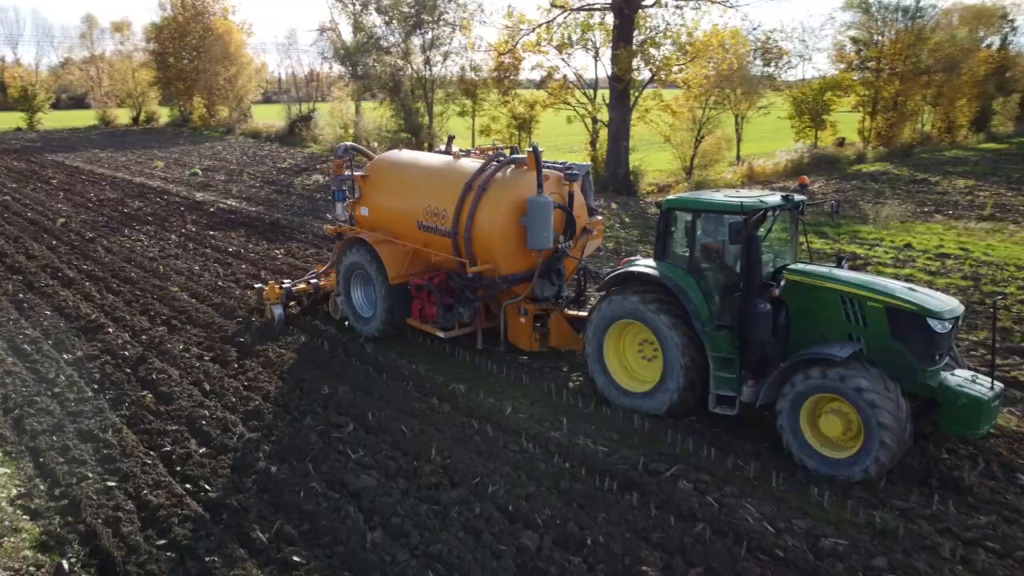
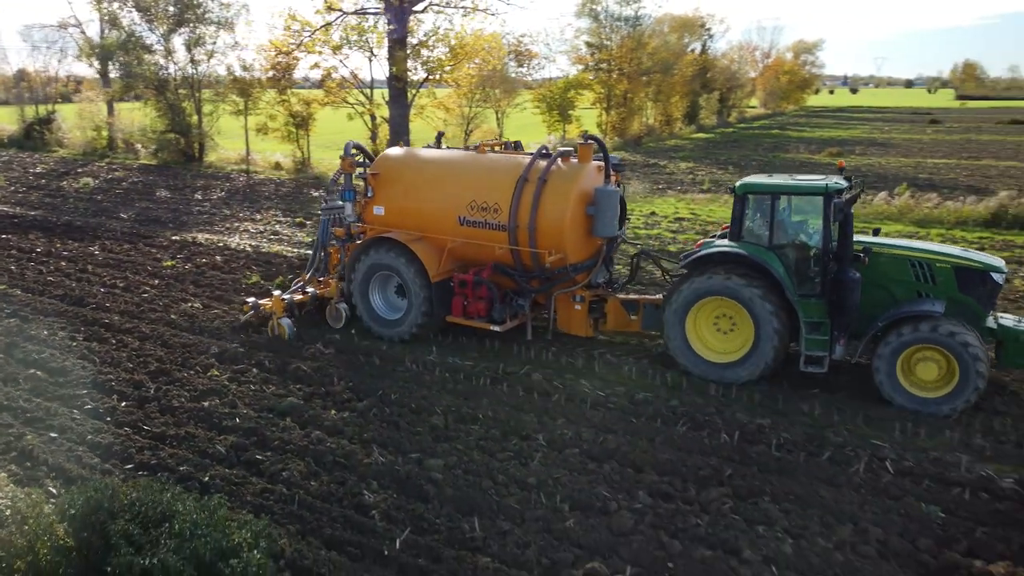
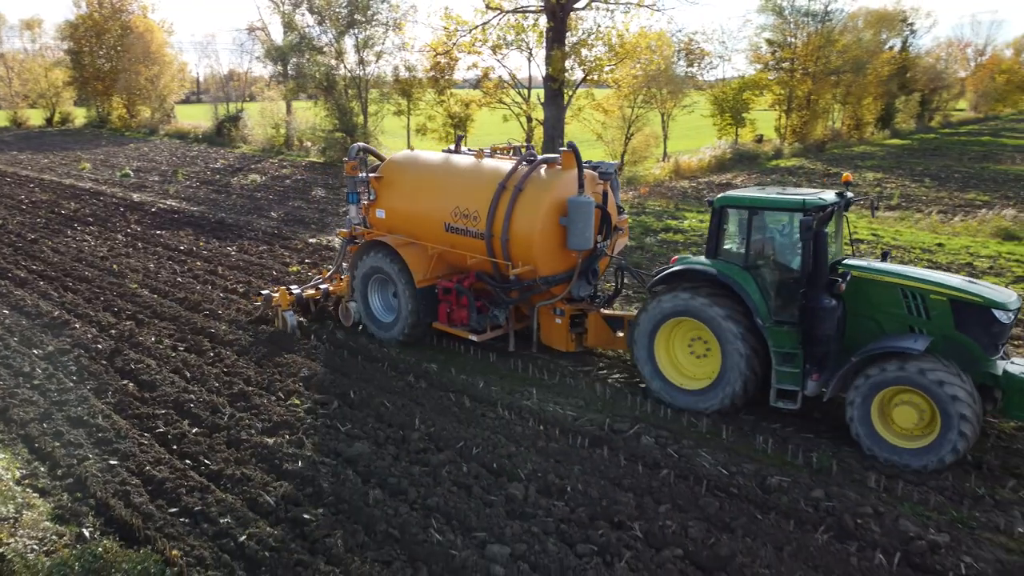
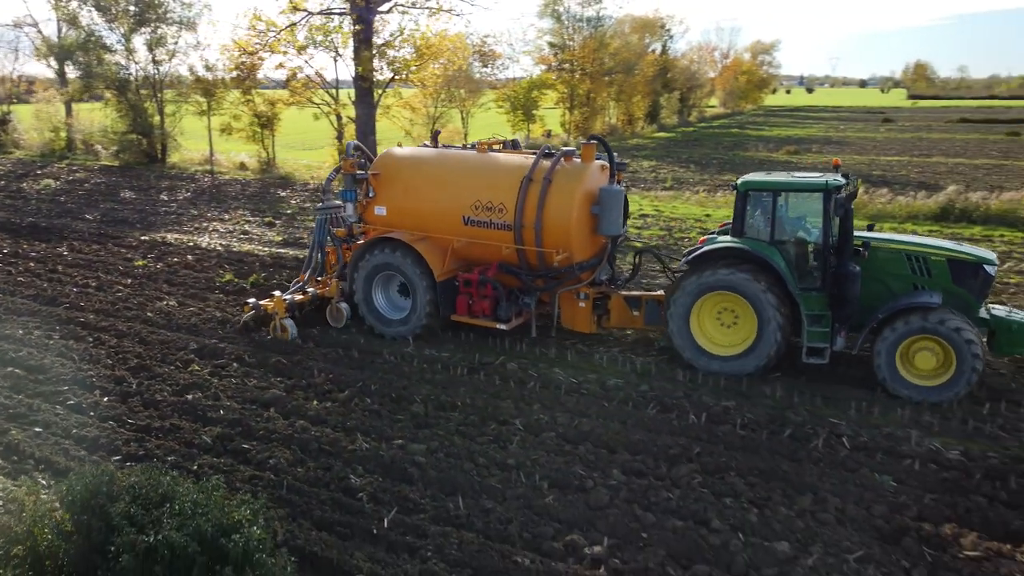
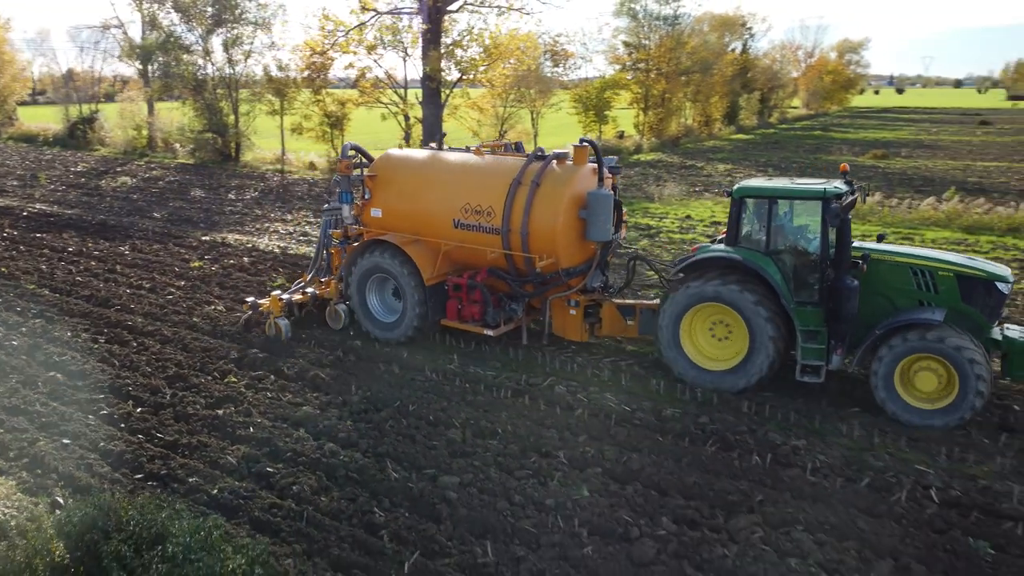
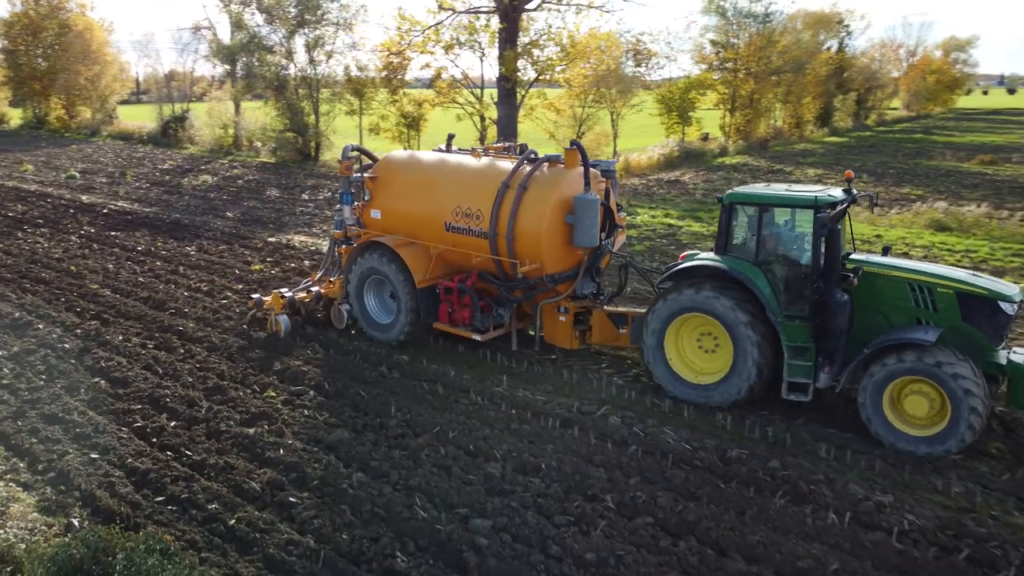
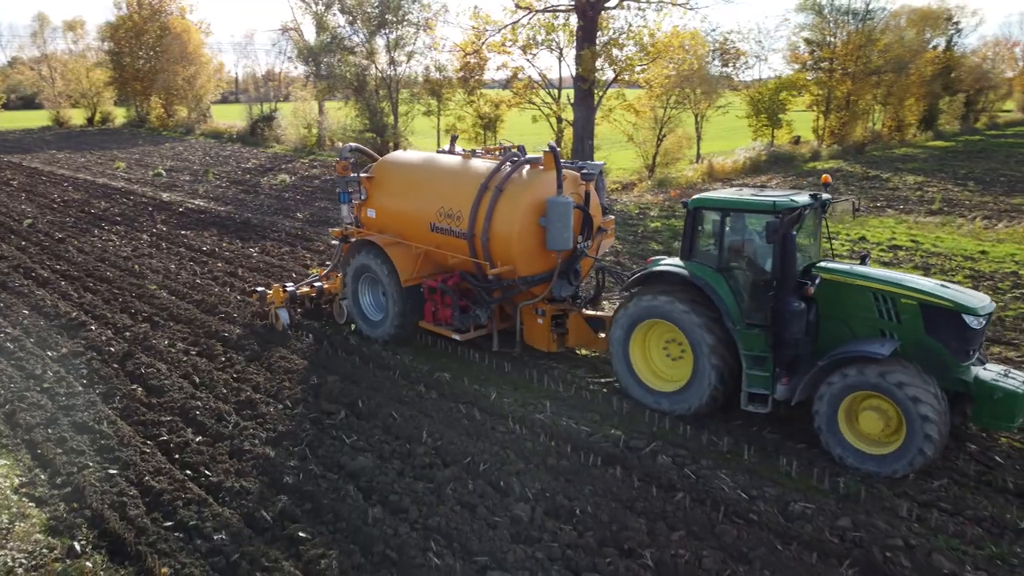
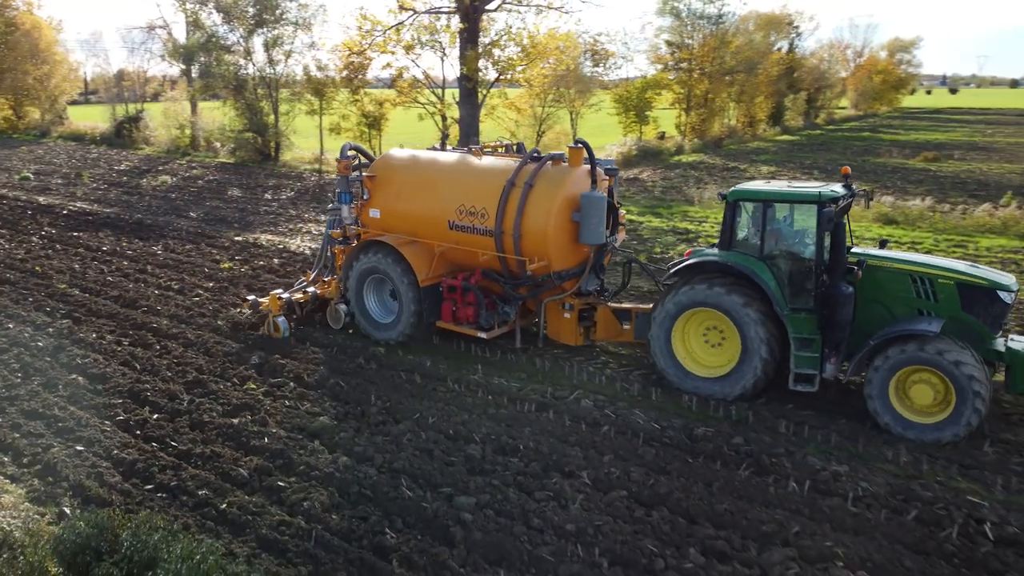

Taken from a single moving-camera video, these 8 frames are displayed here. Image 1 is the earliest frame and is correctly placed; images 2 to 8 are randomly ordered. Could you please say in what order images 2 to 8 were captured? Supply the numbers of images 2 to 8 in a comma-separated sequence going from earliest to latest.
7, 3, 6, 8, 5, 2, 4
